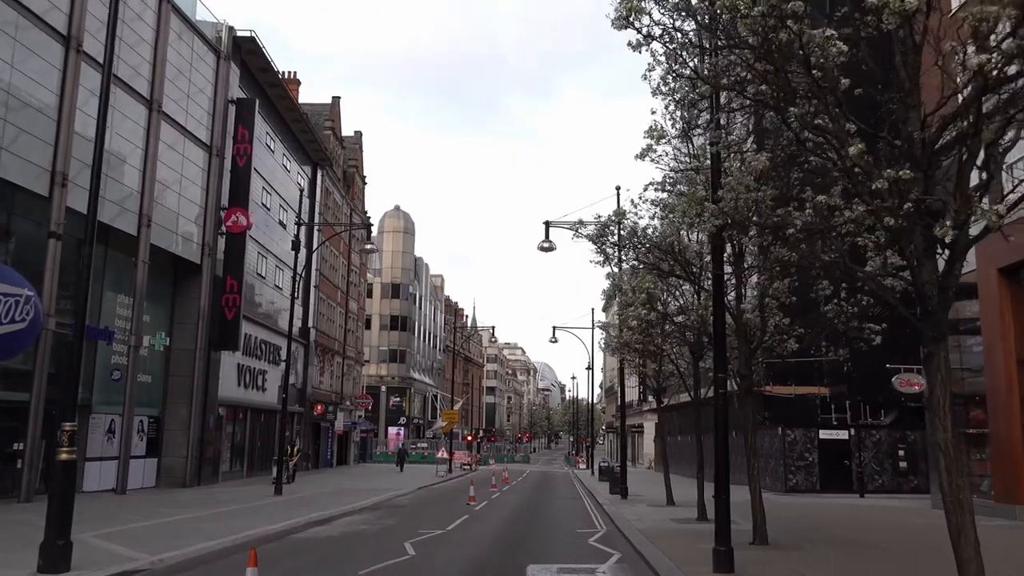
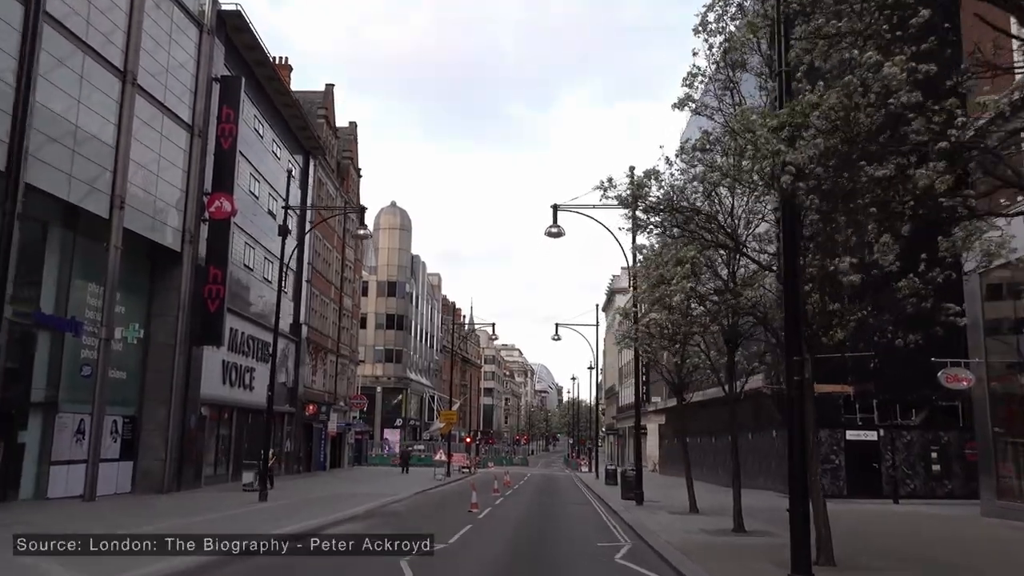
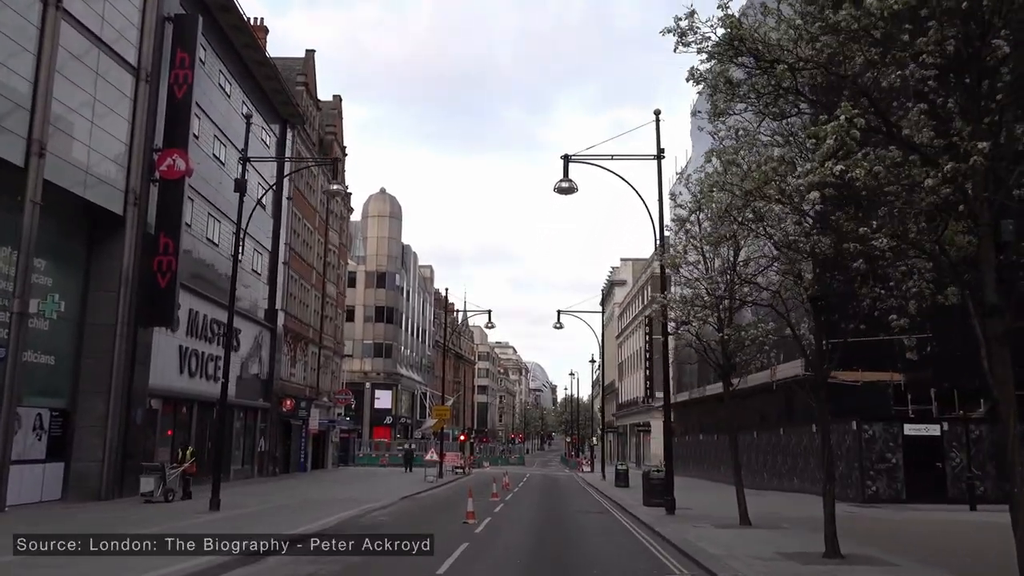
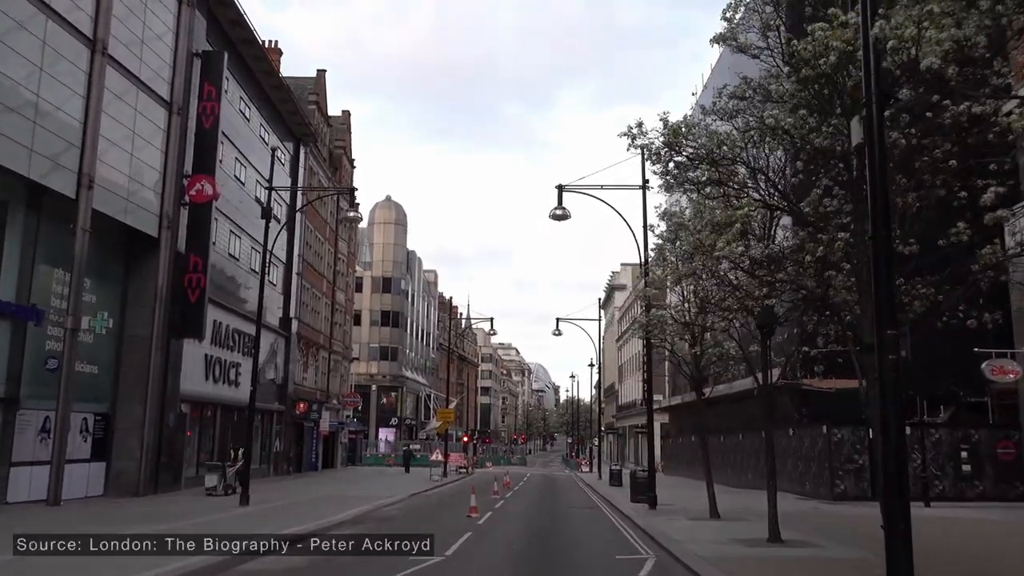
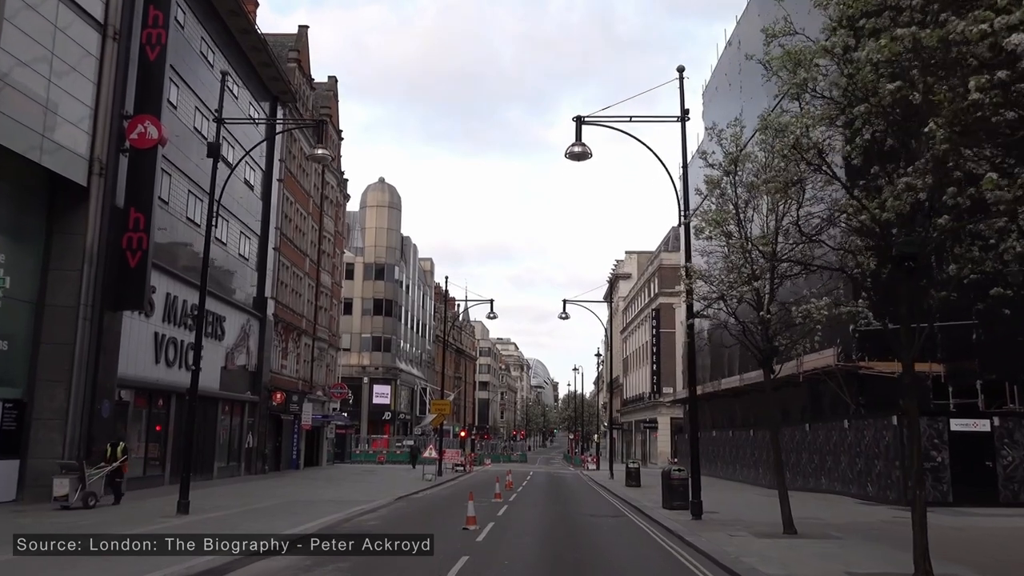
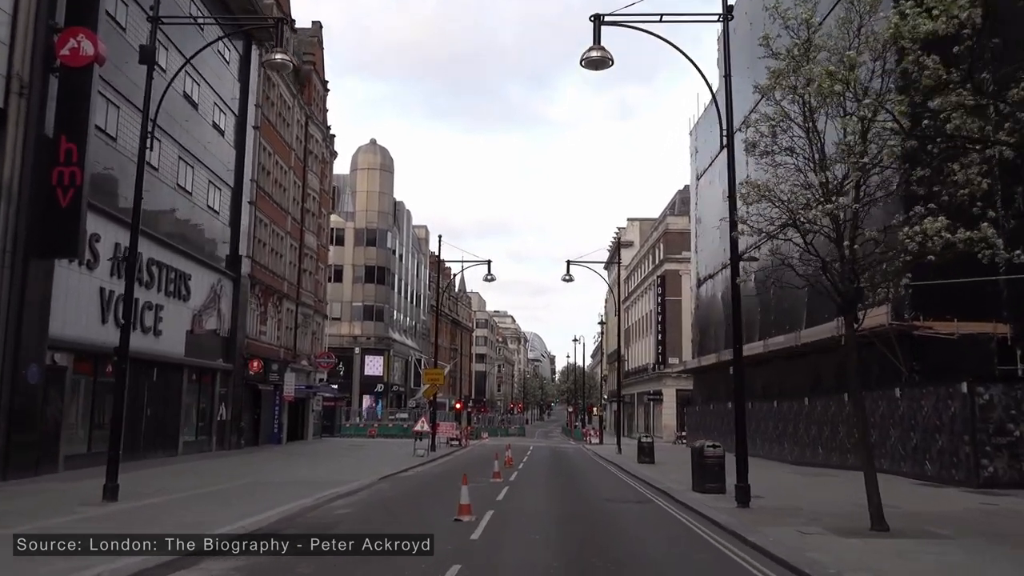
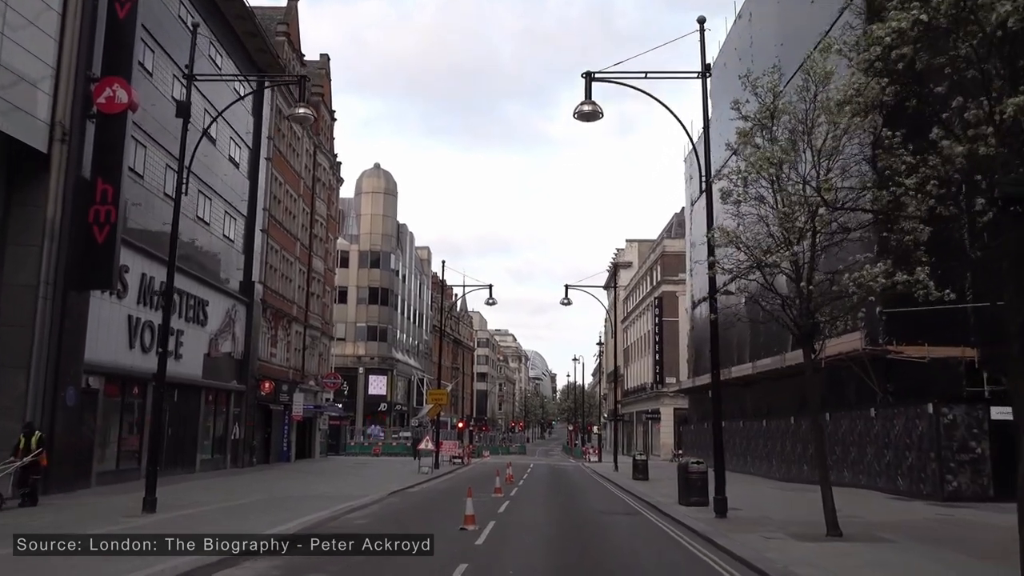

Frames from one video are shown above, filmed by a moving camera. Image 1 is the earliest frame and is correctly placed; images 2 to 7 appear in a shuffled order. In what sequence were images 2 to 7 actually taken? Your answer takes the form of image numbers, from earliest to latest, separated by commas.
2, 4, 3, 5, 7, 6
